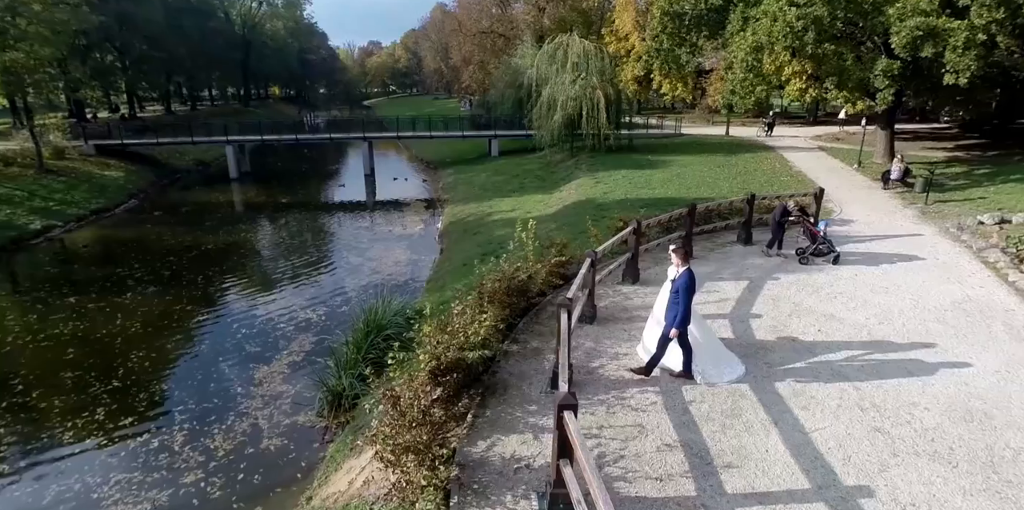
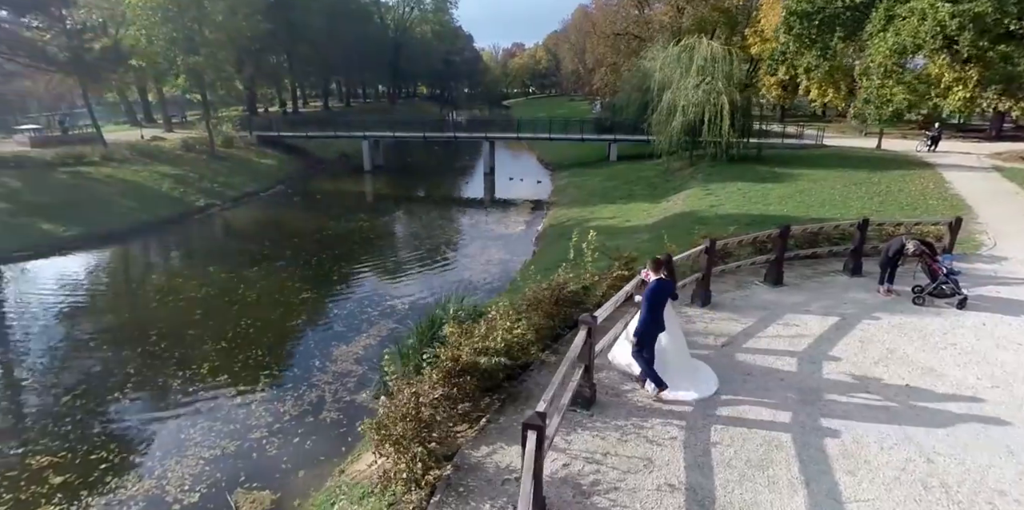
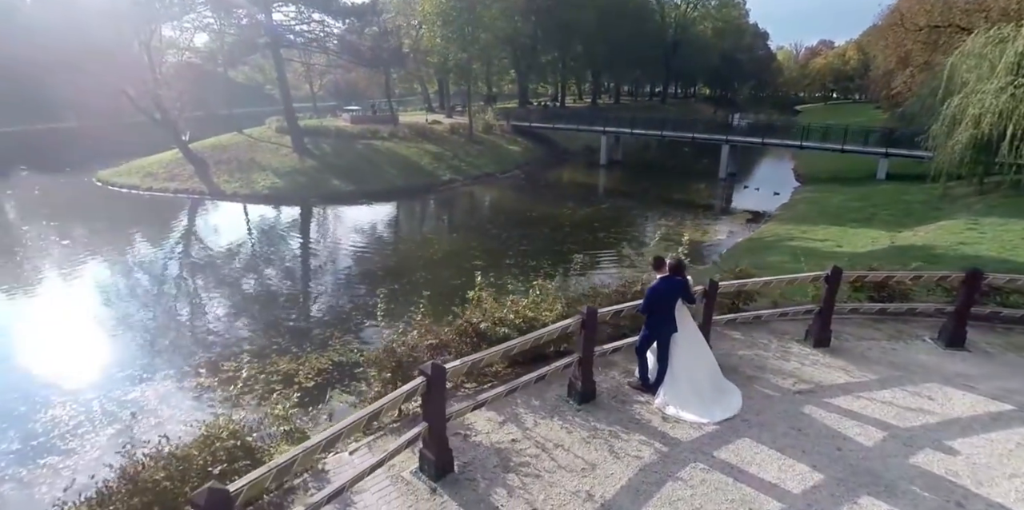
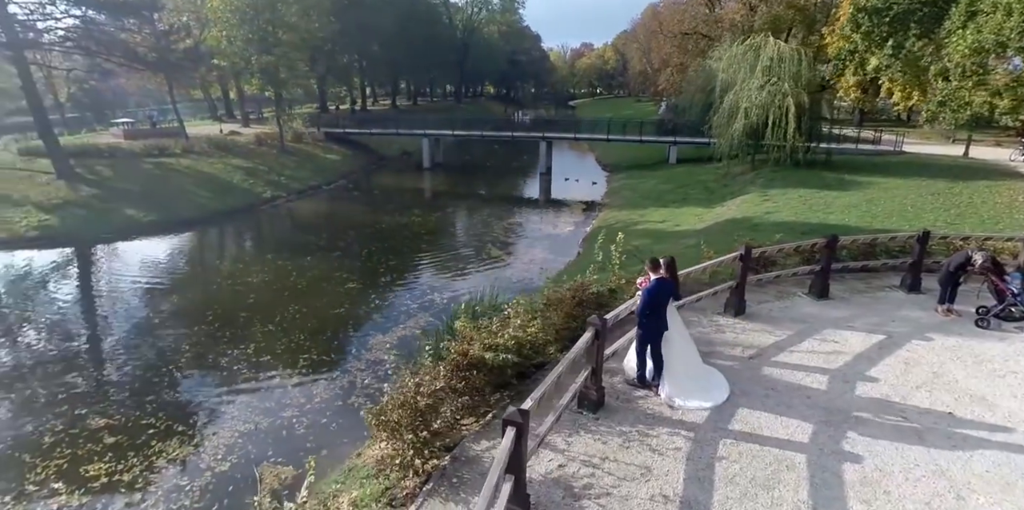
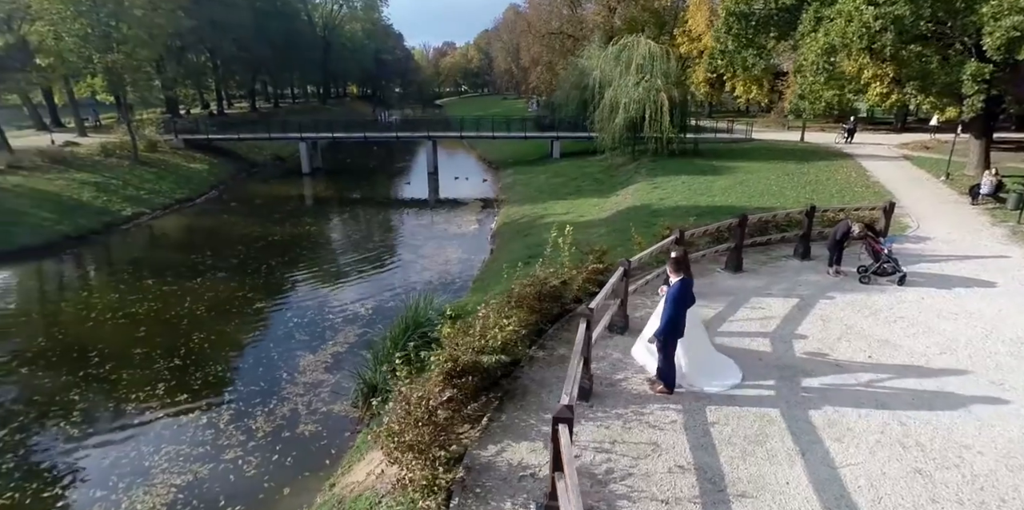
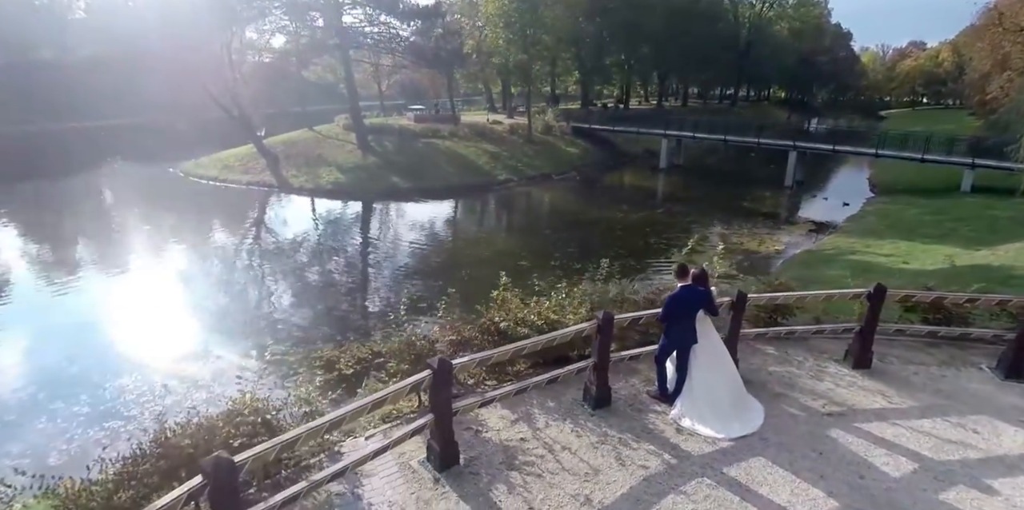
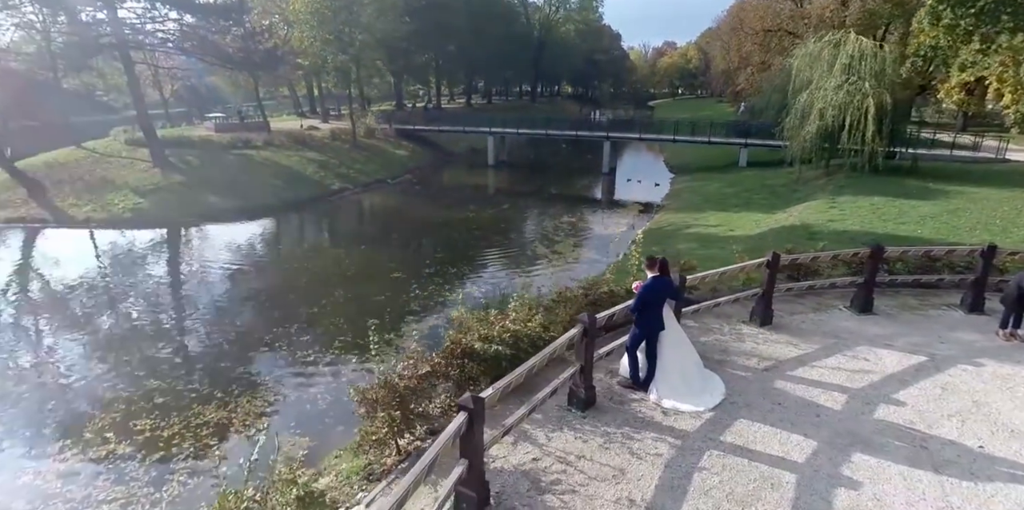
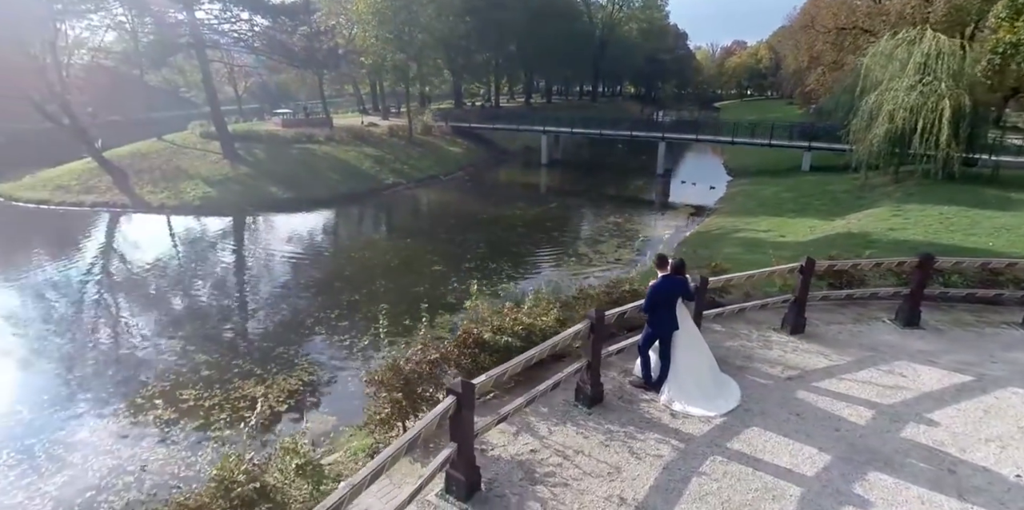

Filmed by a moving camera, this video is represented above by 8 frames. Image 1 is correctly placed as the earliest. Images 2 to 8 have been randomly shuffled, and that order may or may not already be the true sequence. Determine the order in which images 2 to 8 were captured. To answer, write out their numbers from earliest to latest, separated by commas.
5, 2, 4, 7, 8, 3, 6
